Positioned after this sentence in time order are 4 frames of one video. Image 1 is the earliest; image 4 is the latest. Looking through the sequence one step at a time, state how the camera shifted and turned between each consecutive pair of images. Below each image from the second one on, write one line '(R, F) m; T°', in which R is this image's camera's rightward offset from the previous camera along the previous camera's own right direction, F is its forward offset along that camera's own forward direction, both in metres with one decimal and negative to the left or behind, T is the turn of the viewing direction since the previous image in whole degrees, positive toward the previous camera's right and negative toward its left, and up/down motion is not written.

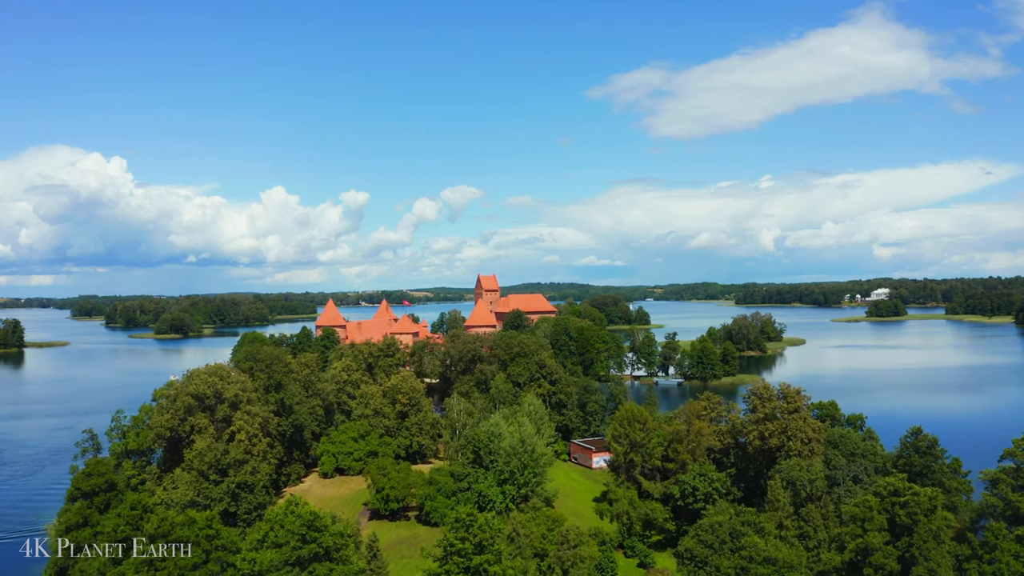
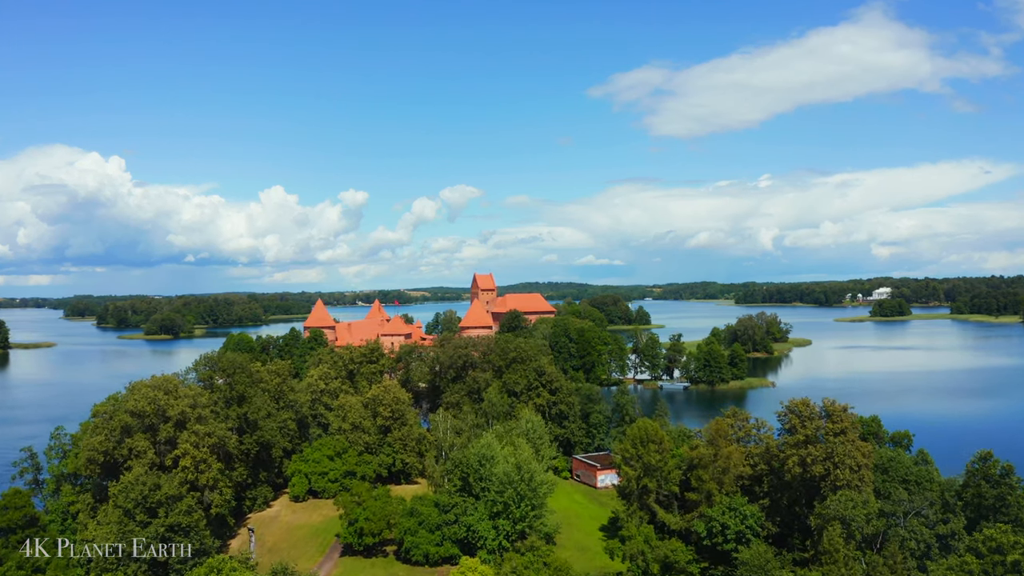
(+0.2, +5.1) m; 0°
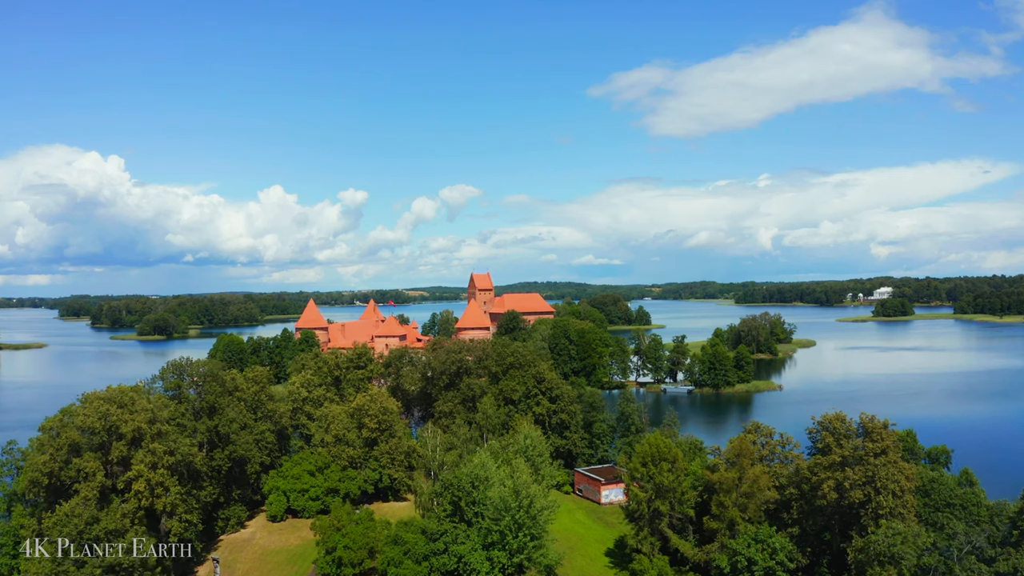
(+0.1, +3.3) m; 0°
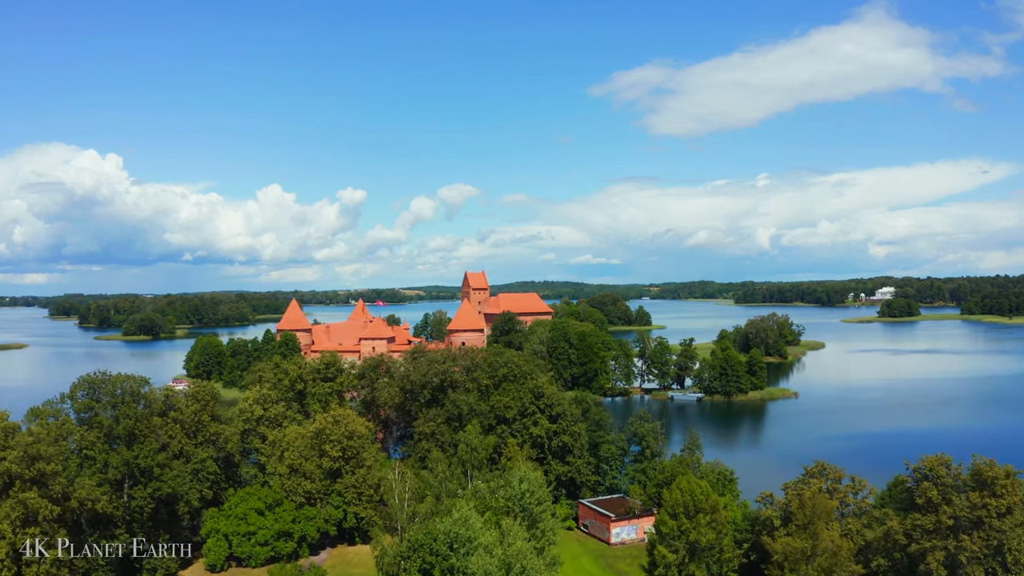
(+0.3, +6.6) m; 0°
